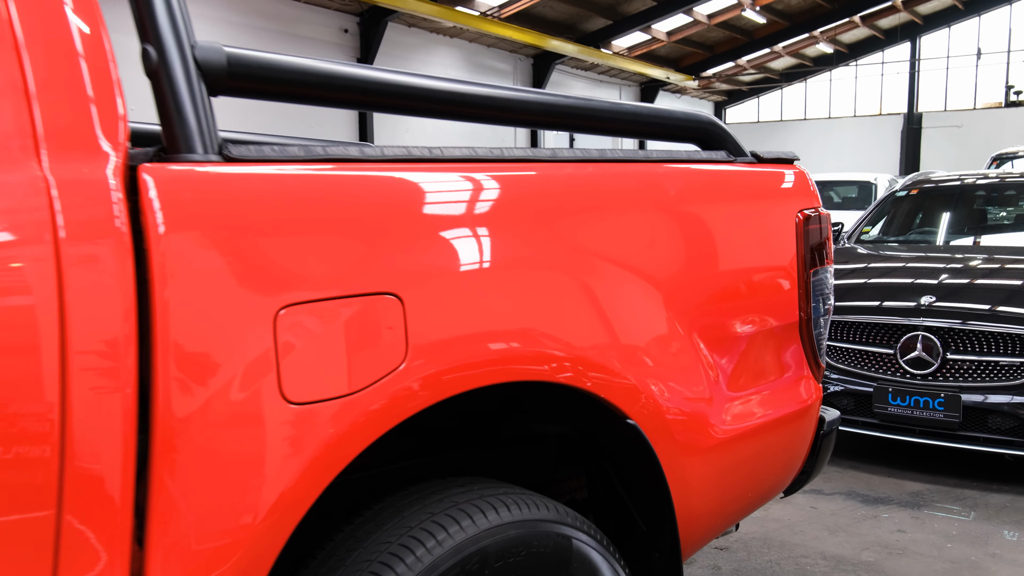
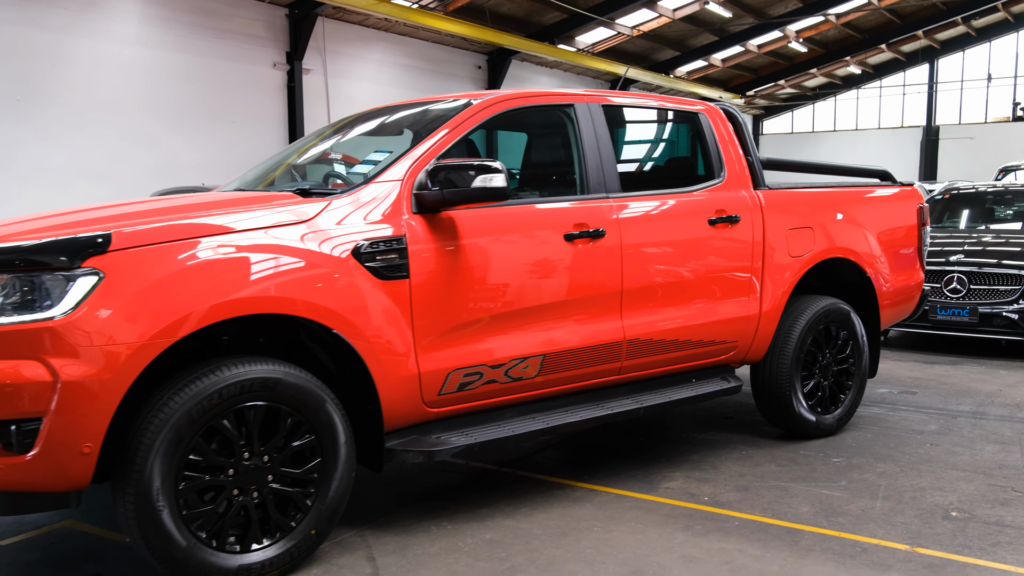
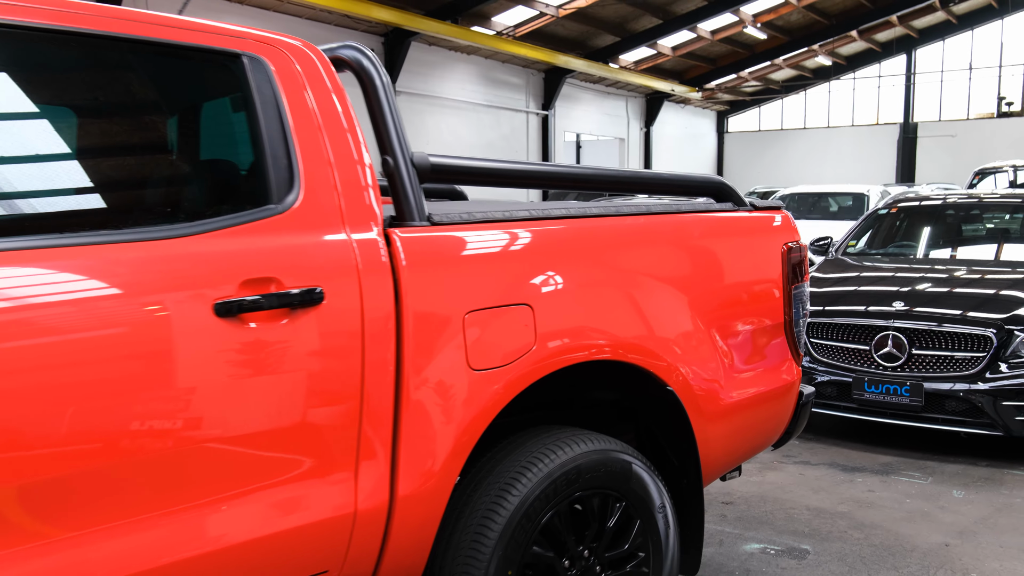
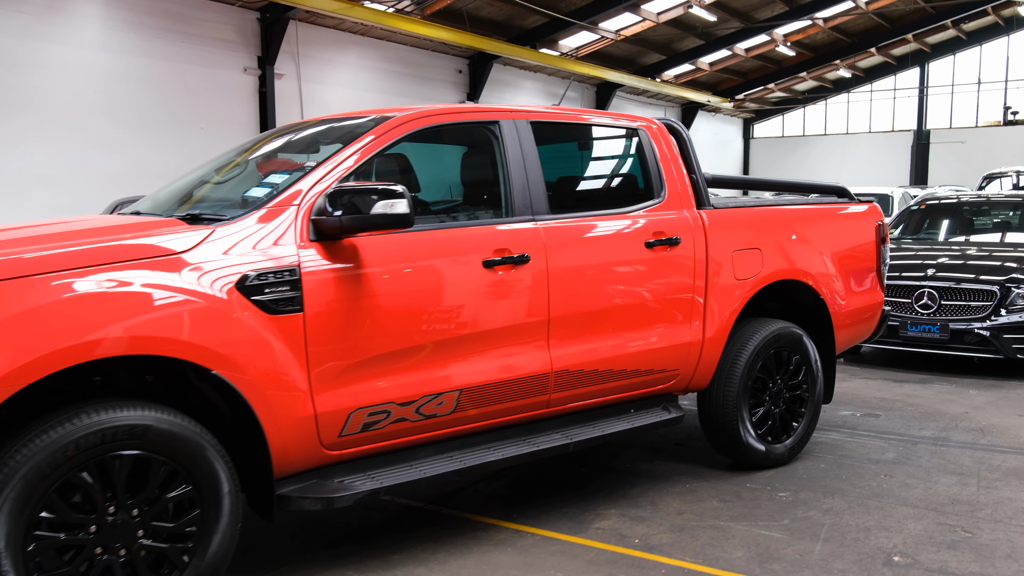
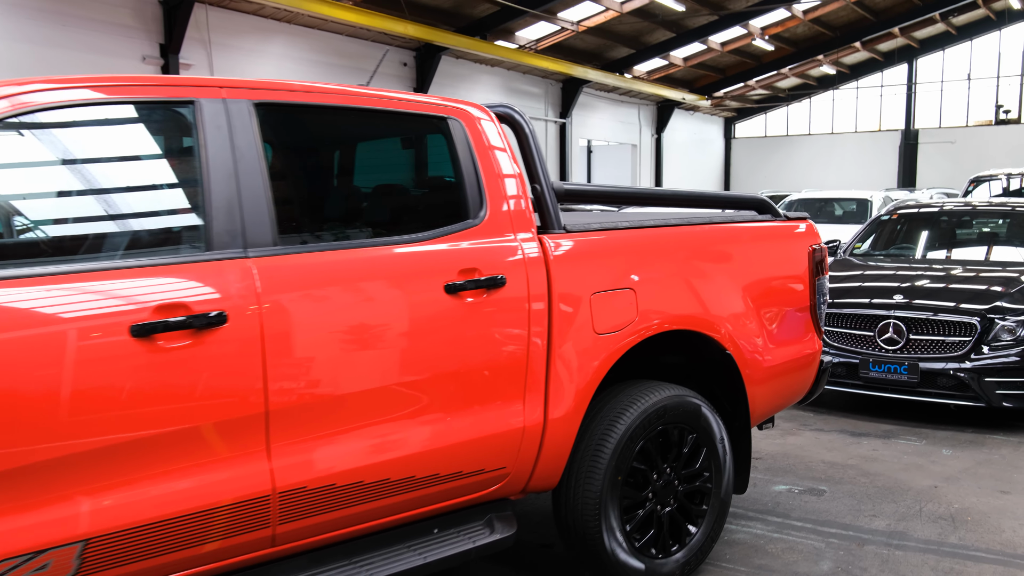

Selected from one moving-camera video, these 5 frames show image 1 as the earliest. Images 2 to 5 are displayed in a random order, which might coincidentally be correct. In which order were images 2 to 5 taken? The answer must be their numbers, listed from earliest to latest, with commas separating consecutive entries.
3, 5, 4, 2
